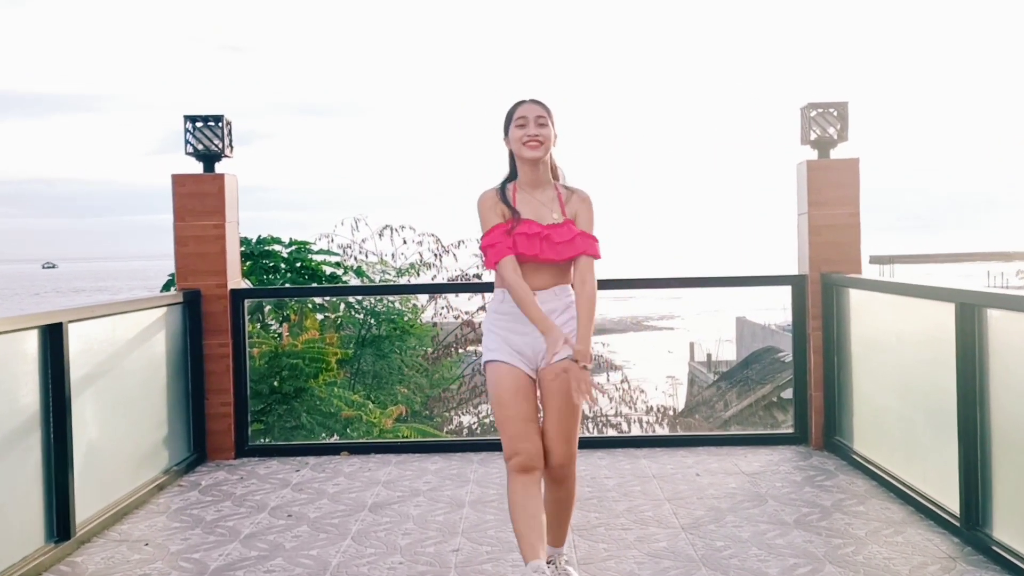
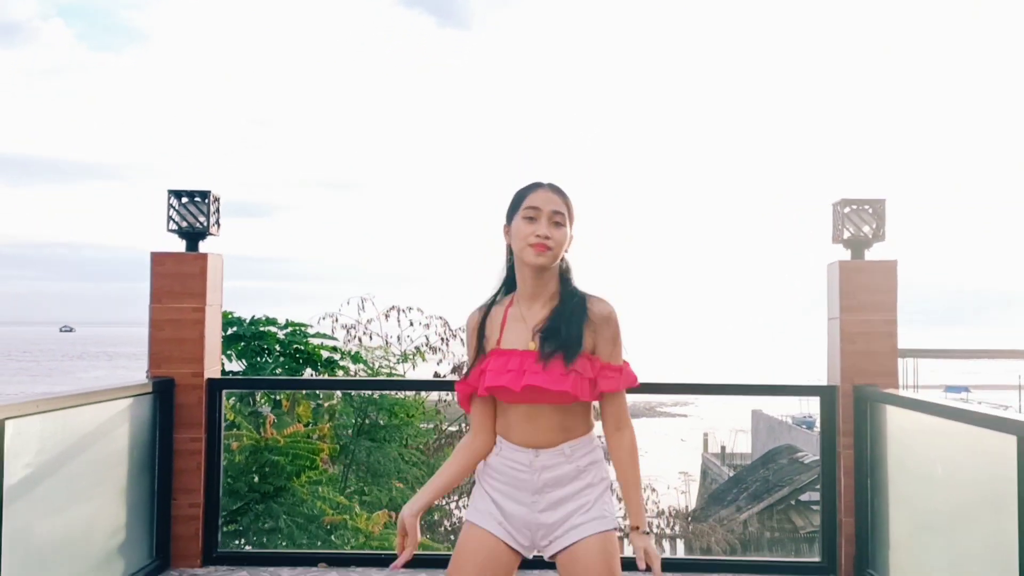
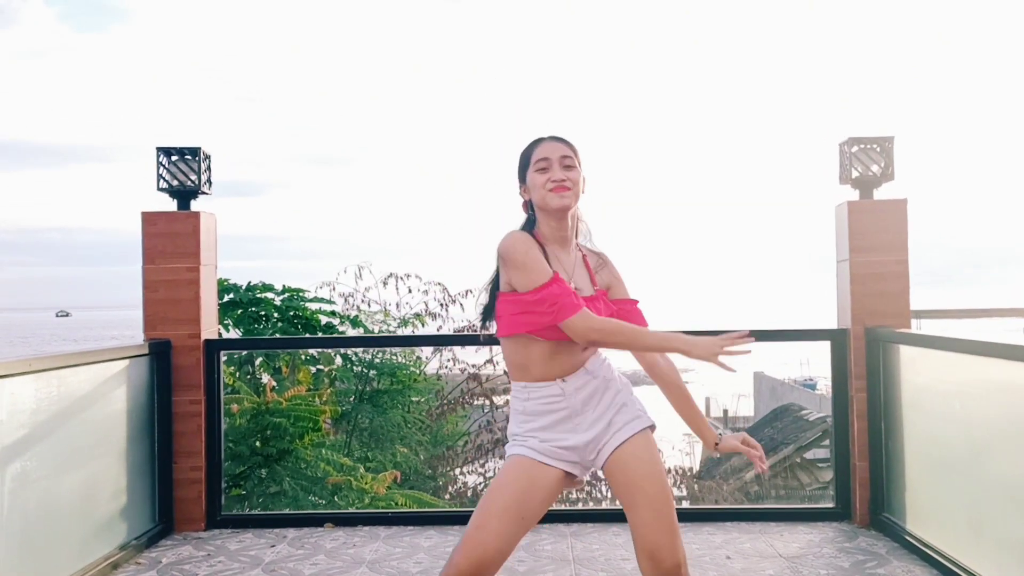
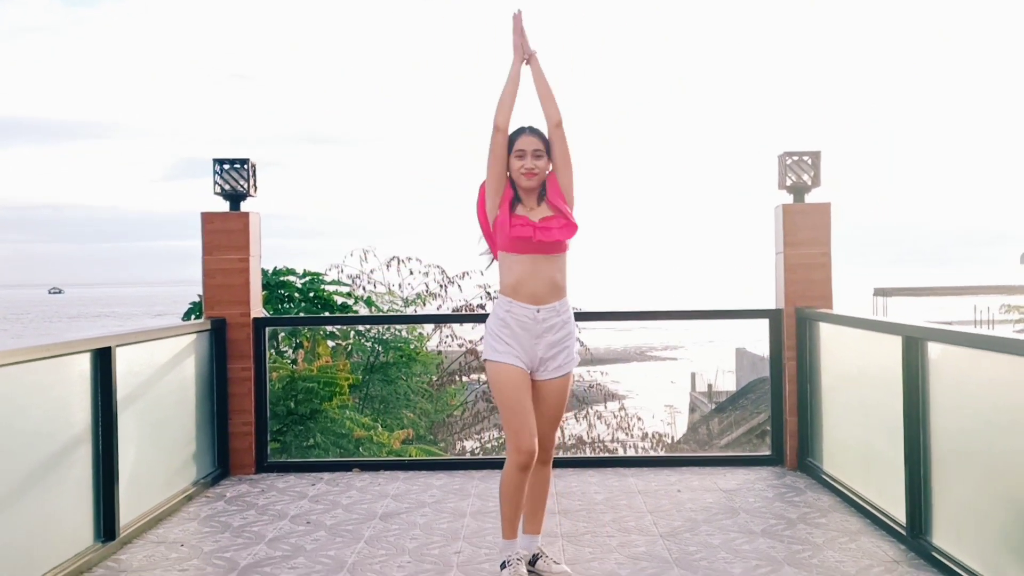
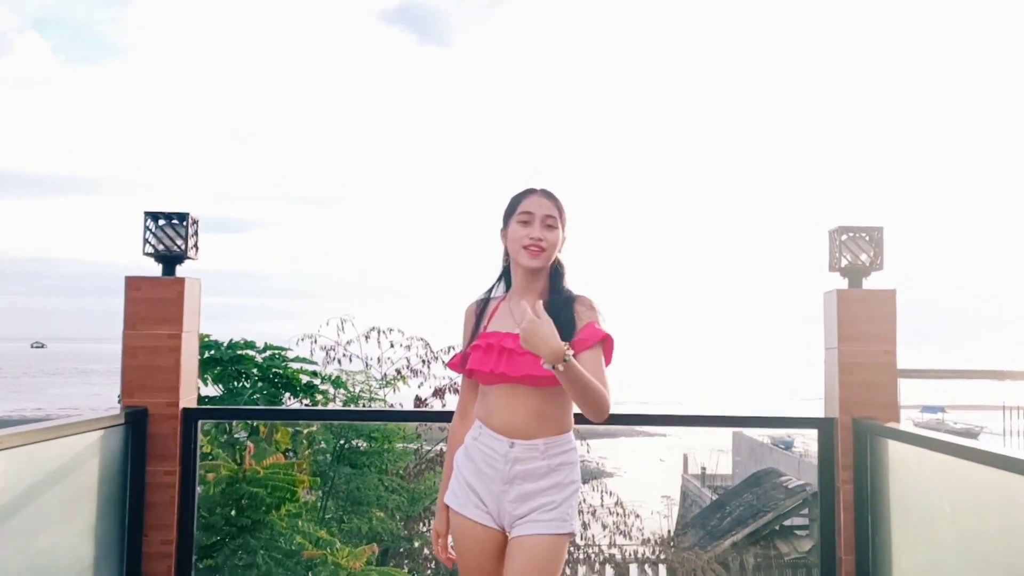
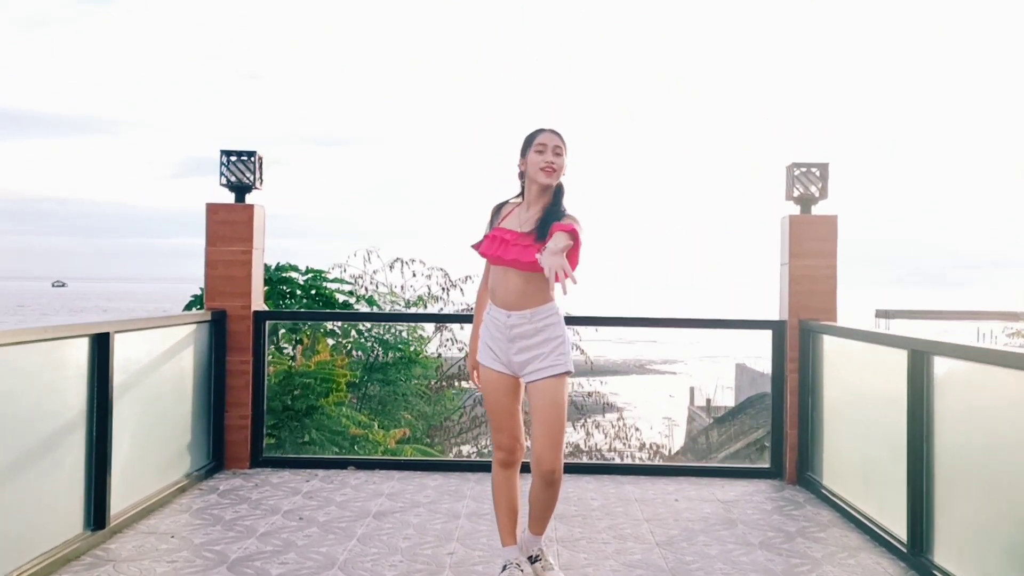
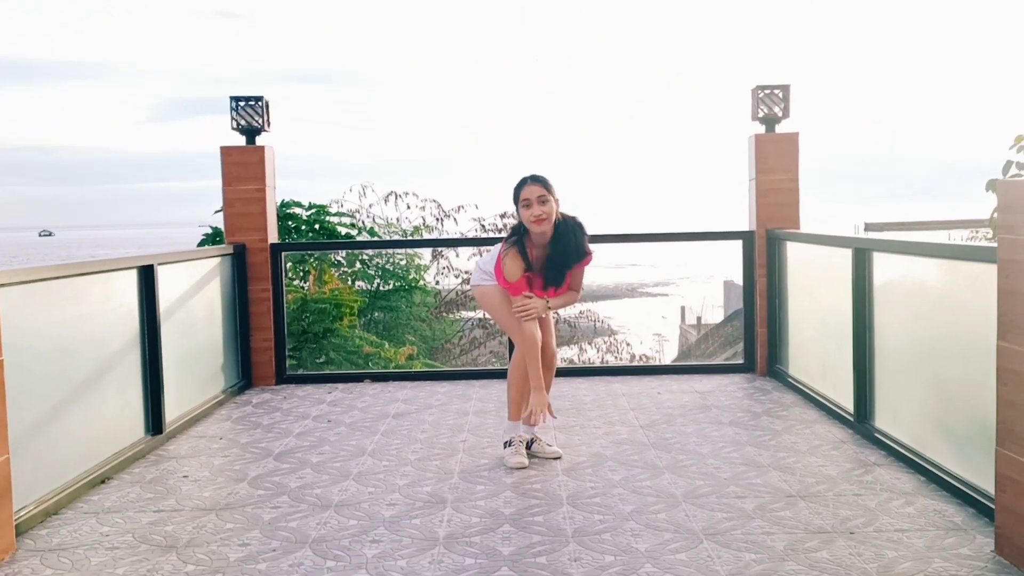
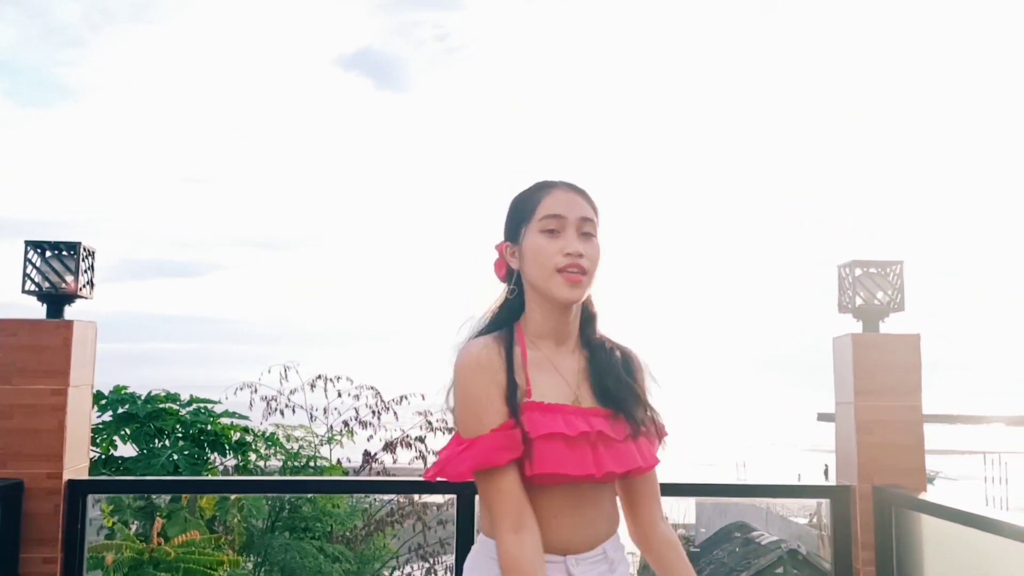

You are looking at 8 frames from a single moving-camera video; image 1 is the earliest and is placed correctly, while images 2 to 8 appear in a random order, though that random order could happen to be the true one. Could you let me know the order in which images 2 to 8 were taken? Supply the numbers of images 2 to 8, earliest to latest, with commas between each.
3, 4, 7, 6, 5, 8, 2
